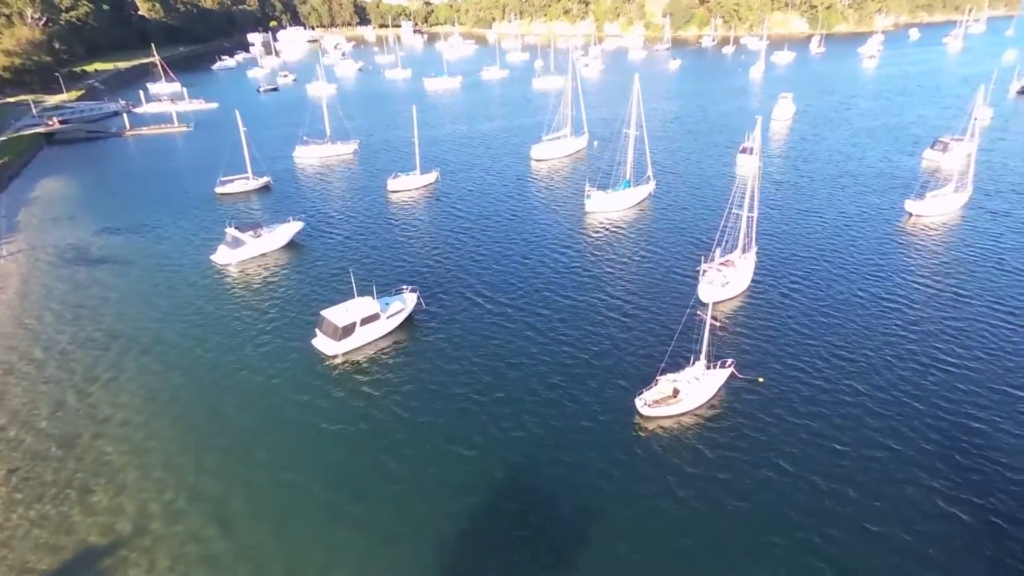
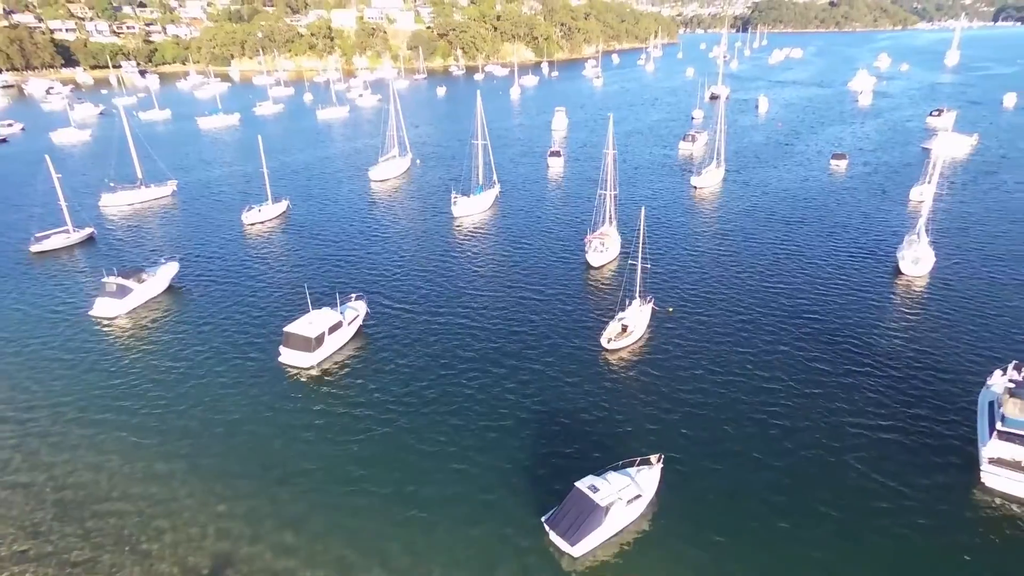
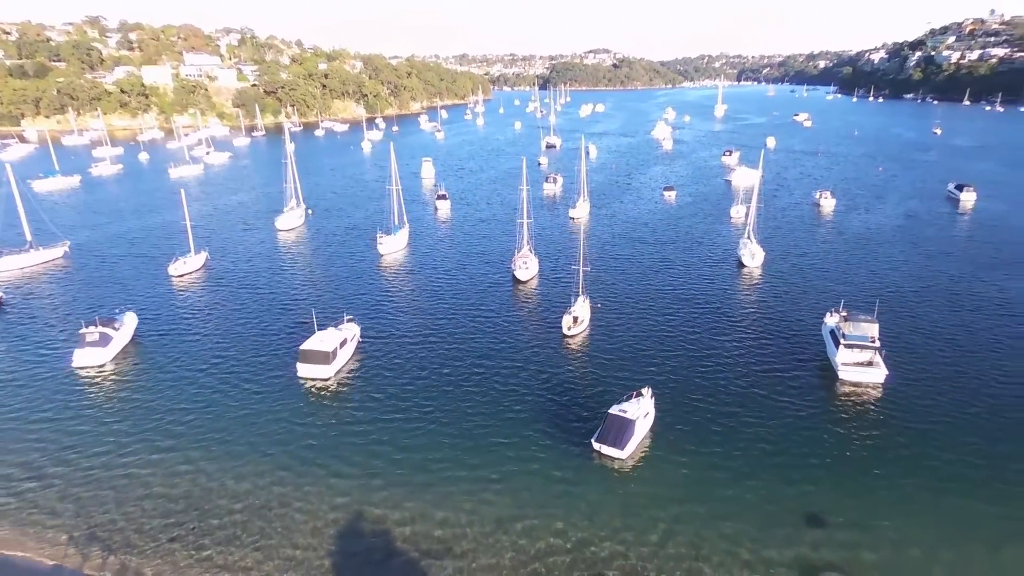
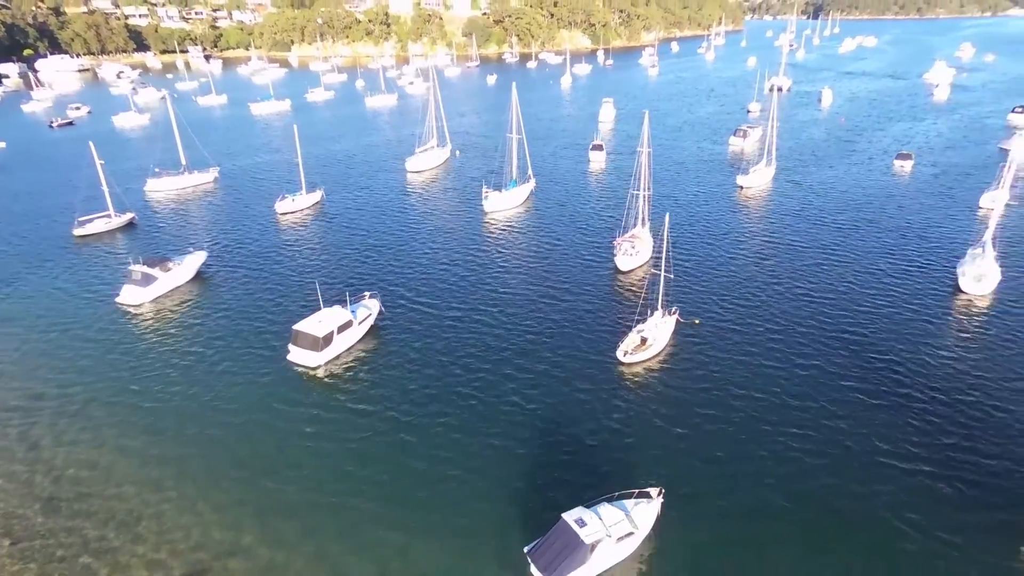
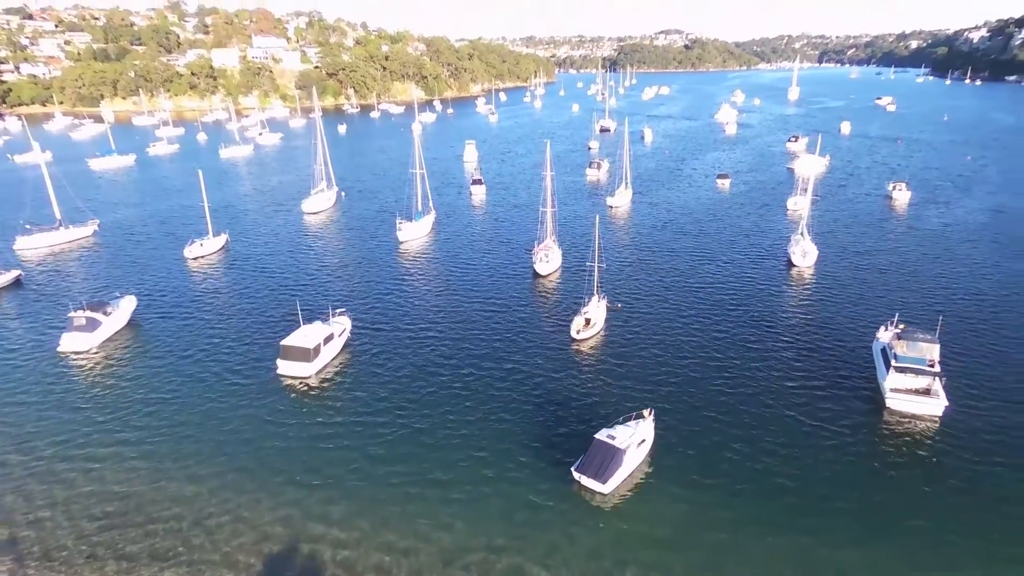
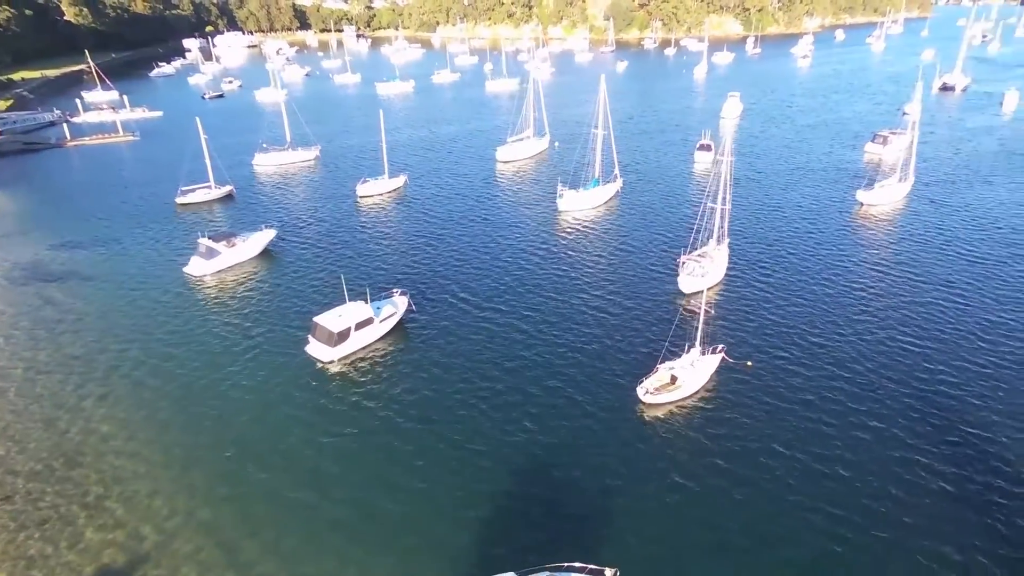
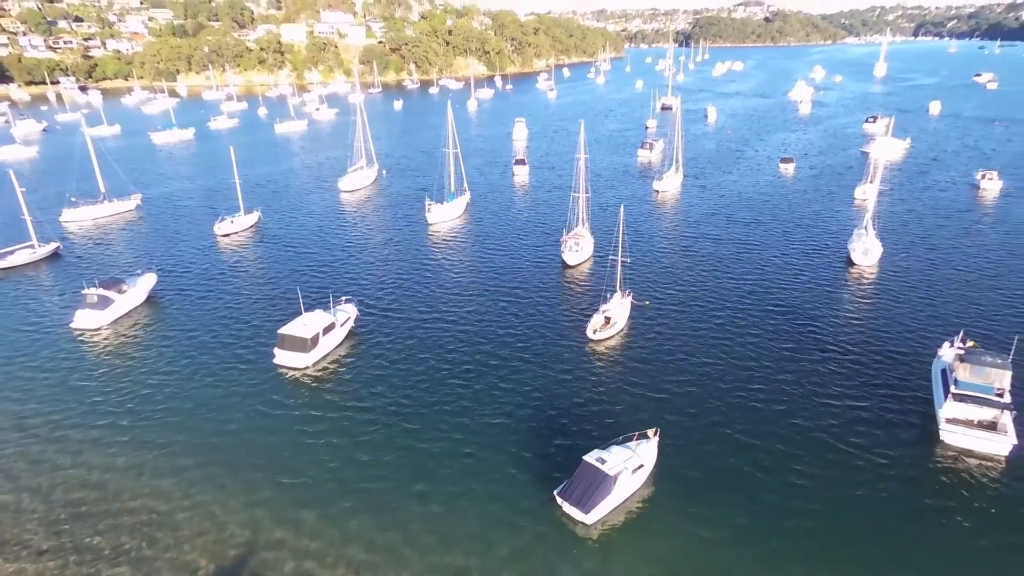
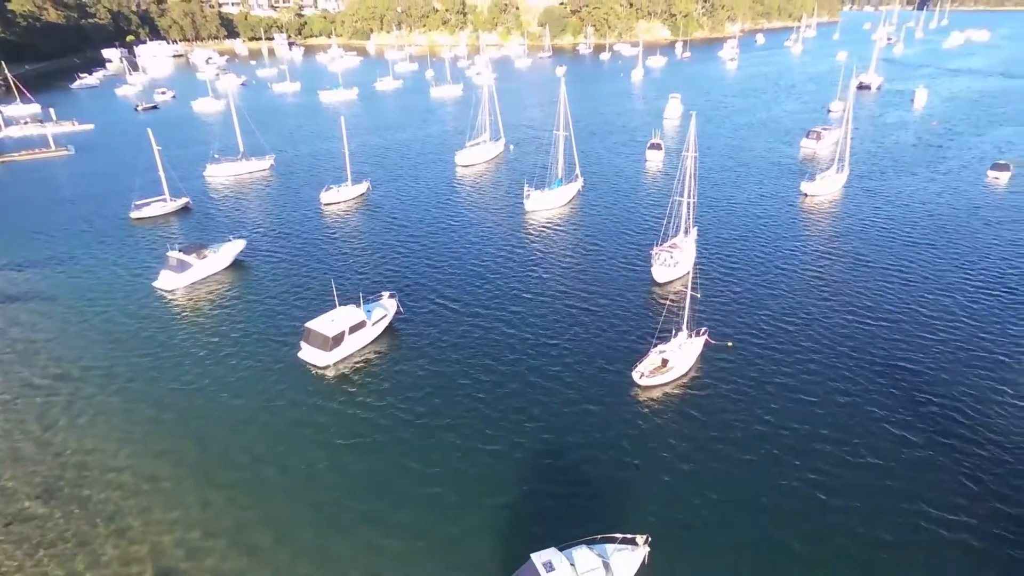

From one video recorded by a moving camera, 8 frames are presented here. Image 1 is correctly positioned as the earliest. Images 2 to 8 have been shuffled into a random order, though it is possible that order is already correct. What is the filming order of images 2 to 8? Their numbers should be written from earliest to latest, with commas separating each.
6, 8, 4, 2, 7, 5, 3
